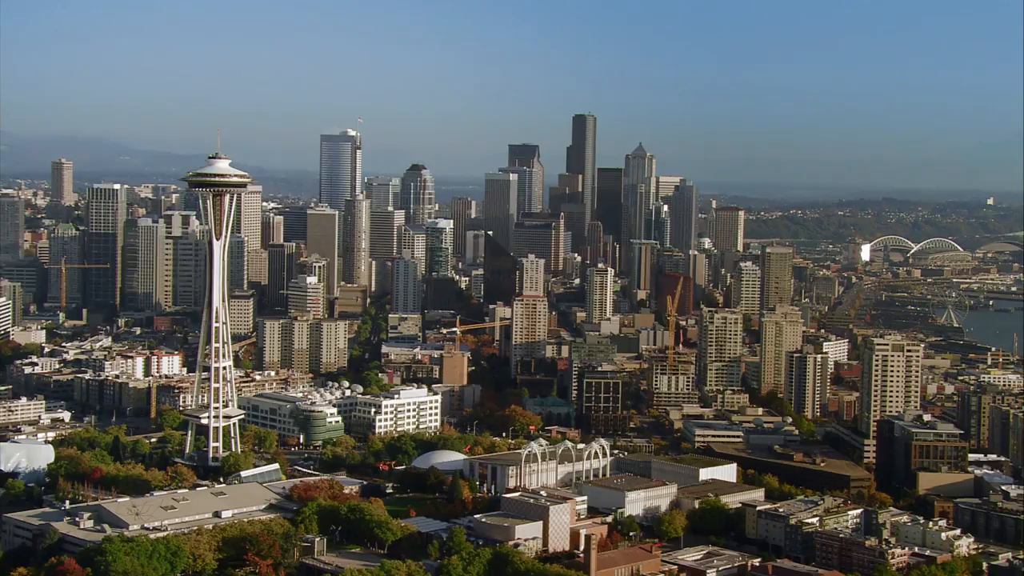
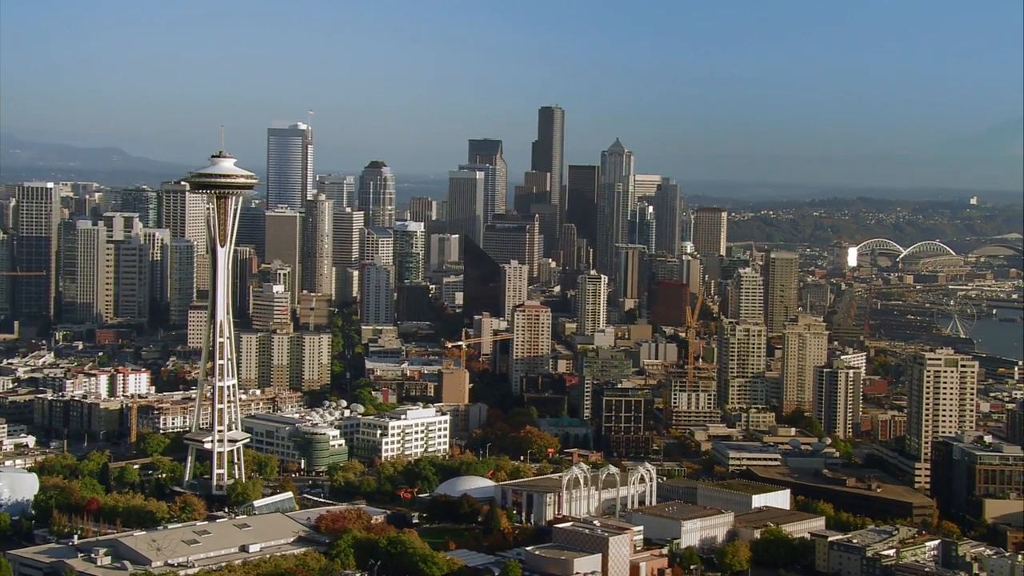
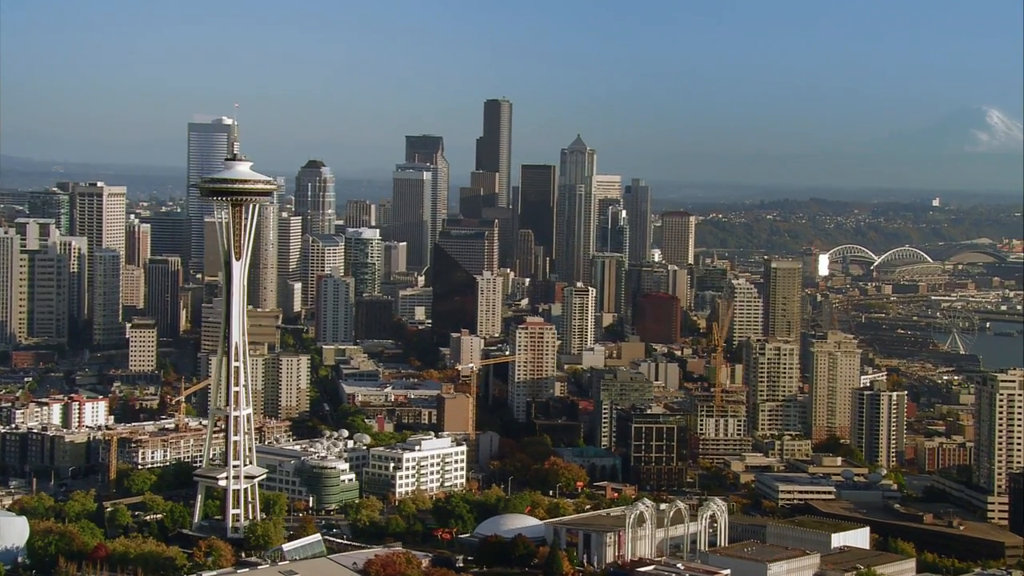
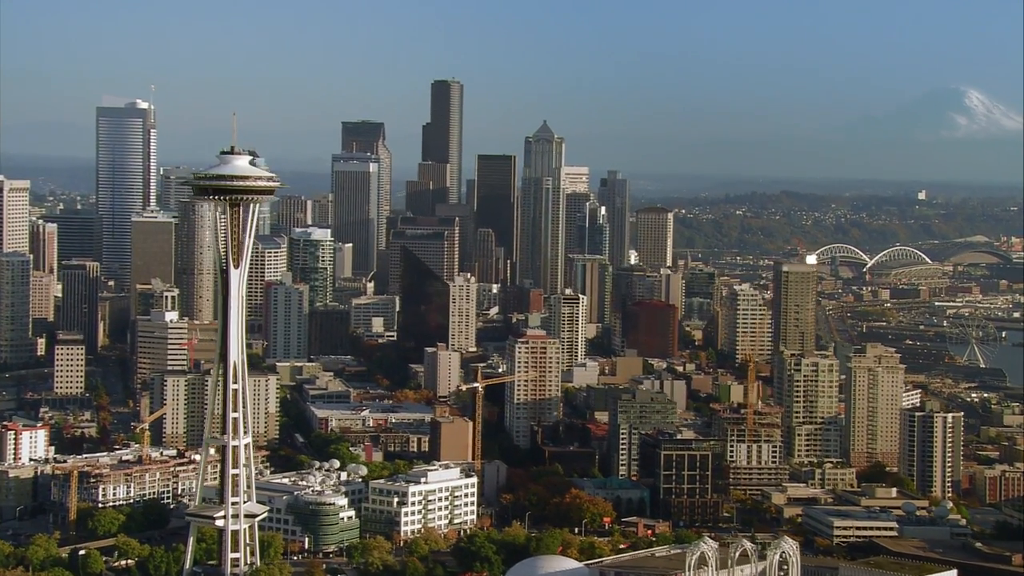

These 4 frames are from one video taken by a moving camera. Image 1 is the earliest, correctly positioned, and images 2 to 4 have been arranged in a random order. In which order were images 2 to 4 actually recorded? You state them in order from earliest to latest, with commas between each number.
2, 3, 4
